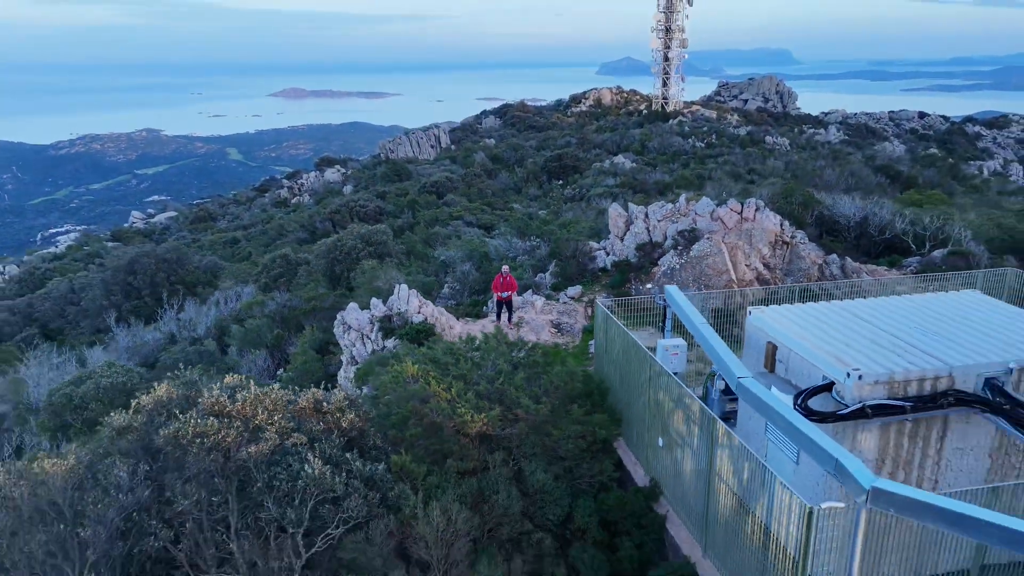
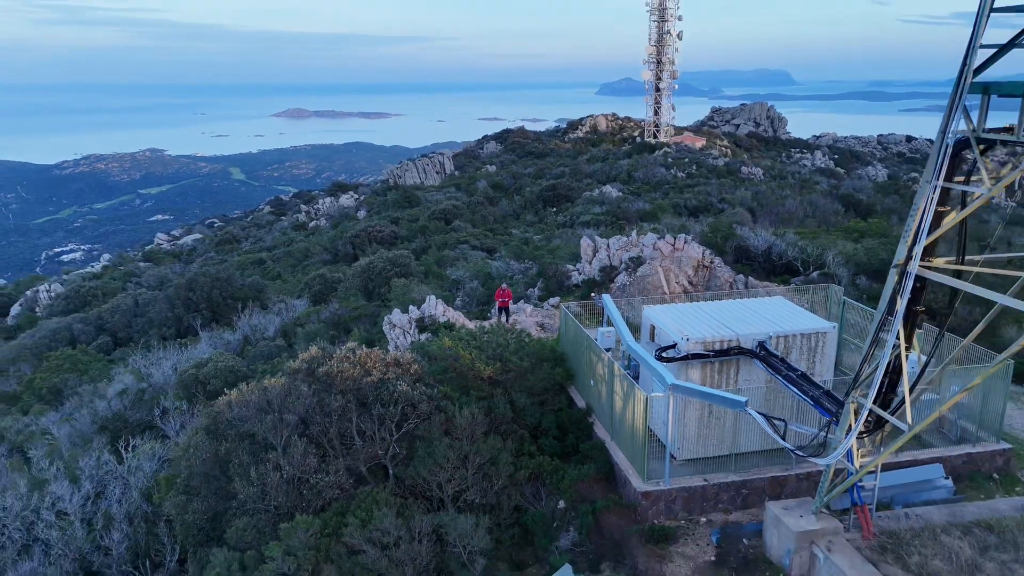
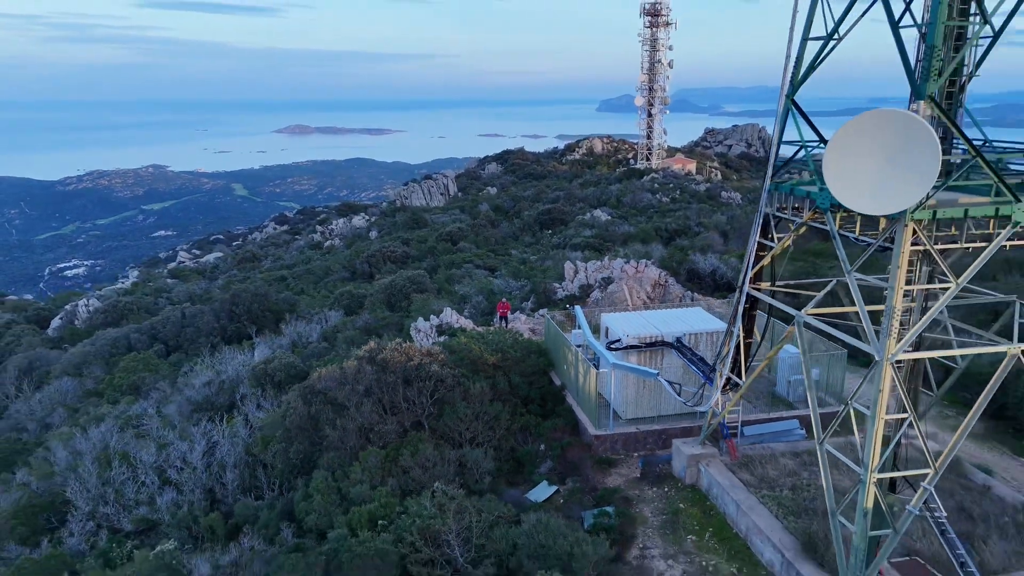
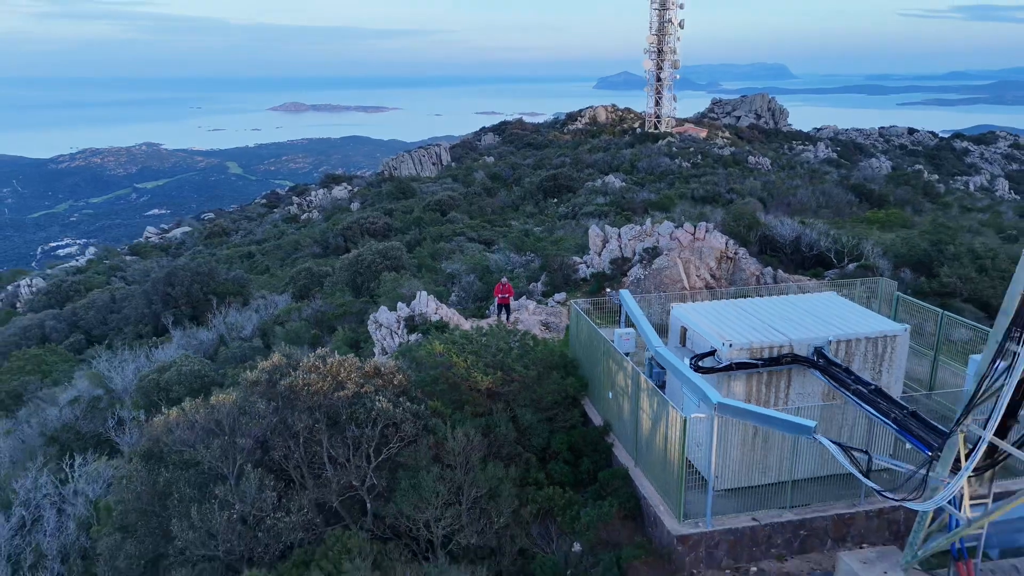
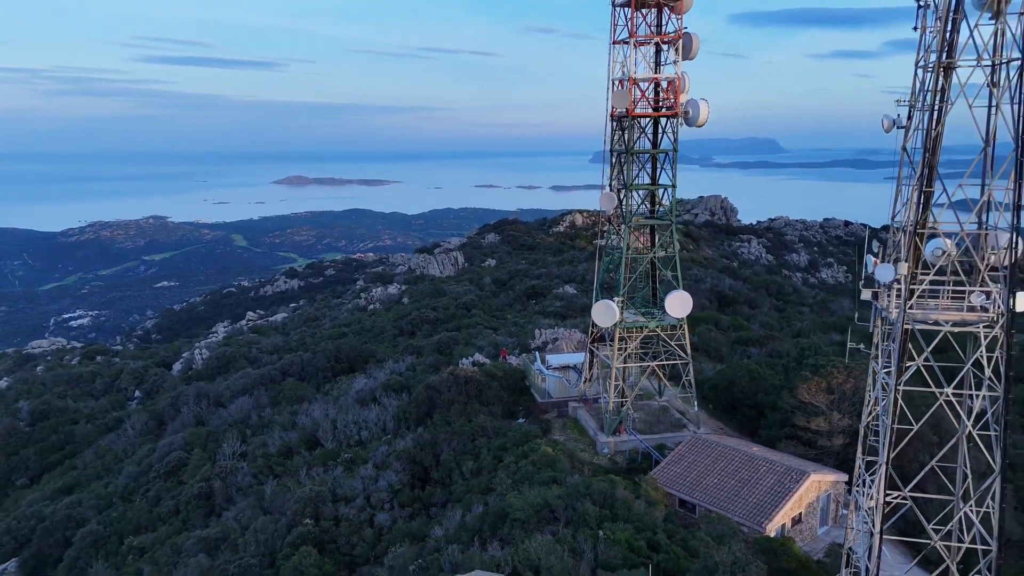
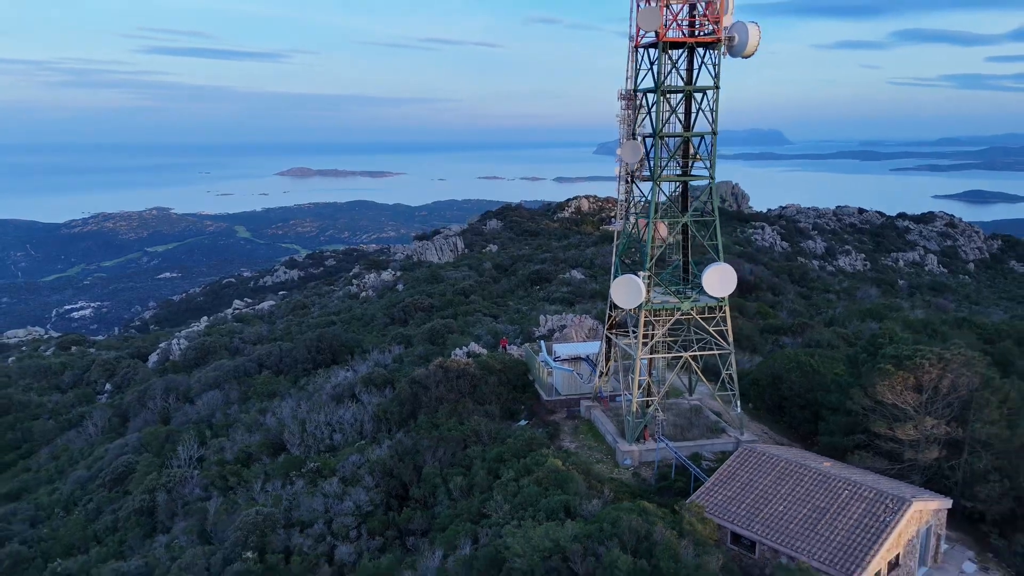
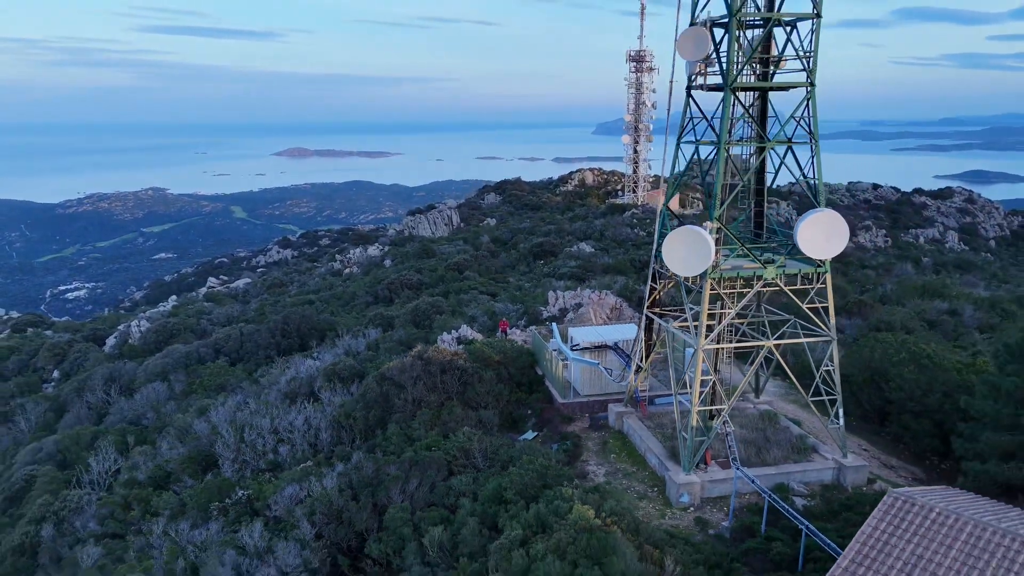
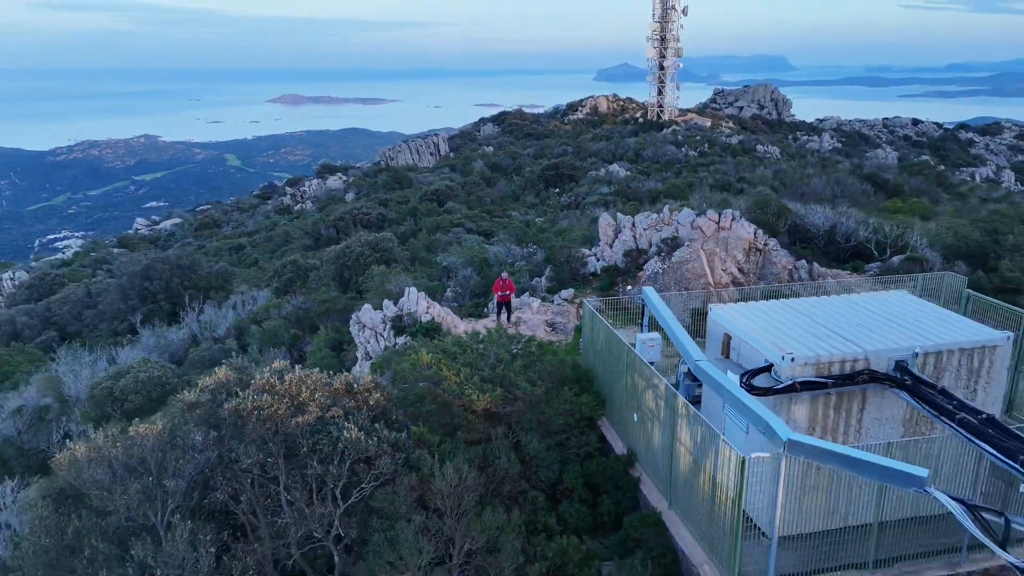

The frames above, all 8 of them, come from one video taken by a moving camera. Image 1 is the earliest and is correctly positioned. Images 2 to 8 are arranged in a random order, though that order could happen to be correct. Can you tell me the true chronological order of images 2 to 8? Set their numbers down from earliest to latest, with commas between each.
8, 4, 2, 3, 7, 6, 5
